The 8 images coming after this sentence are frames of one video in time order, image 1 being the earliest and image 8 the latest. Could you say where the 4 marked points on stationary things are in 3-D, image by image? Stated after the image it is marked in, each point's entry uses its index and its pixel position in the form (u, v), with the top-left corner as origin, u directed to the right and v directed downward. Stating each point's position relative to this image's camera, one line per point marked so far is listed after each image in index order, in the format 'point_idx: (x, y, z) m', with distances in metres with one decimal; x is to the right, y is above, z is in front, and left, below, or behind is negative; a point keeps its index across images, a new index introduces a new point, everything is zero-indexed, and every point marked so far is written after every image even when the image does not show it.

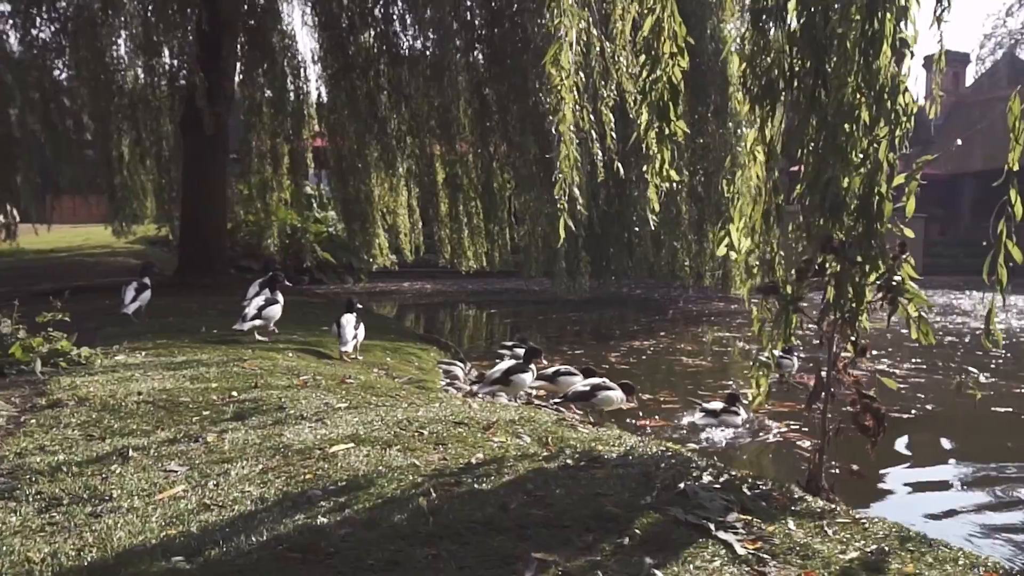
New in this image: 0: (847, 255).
0: (+1.8, +0.2, +4.0) m
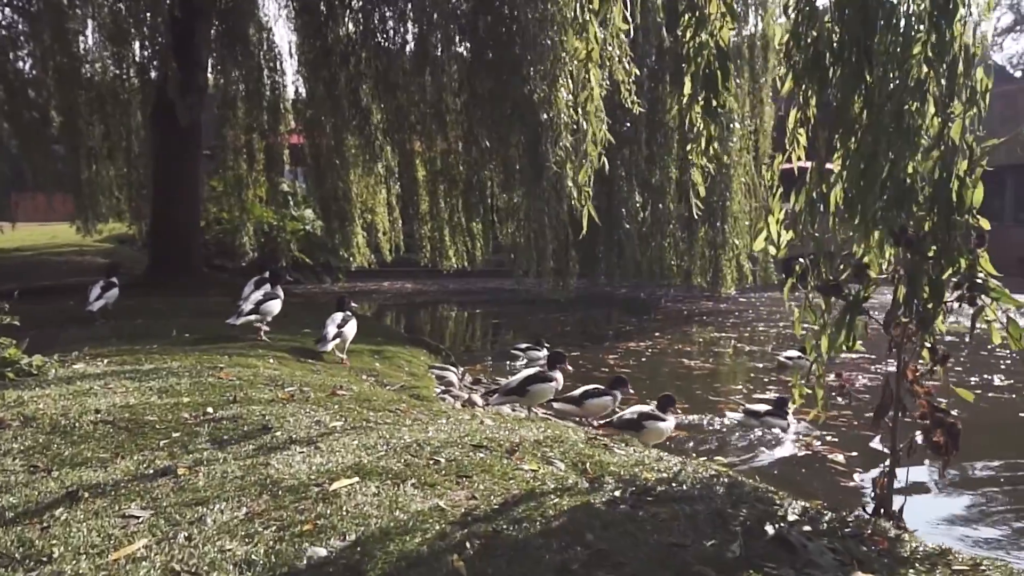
0: (+1.8, +0.2, +3.5) m
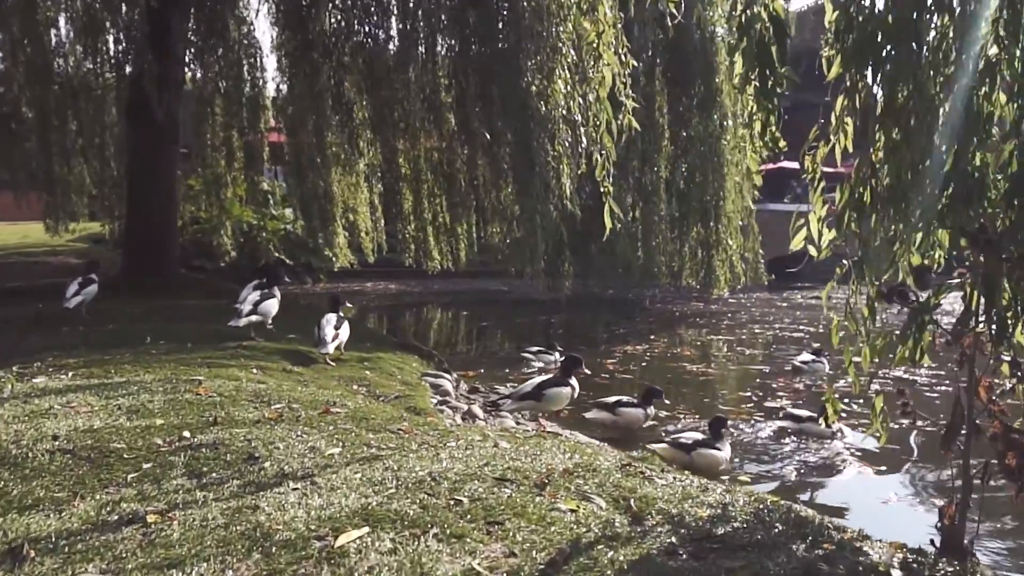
0: (+1.9, +0.2, +3.1) m
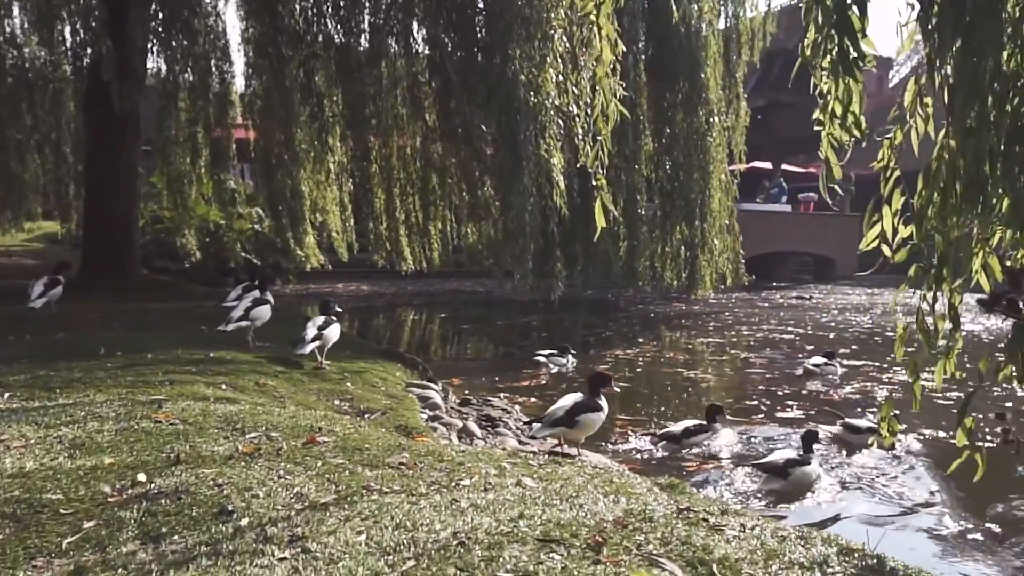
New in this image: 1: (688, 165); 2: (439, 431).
0: (+2.0, +0.1, +2.7) m
1: (+2.6, +1.8, +11.6) m
2: (-0.5, -0.9, +4.8) m
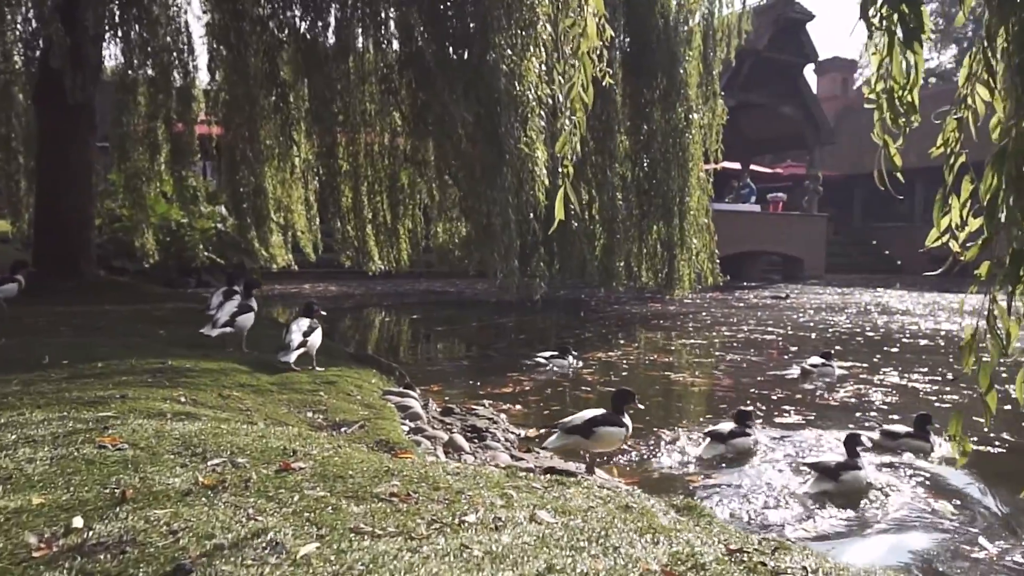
0: (+2.1, +0.1, +2.3) m
1: (+2.3, +1.8, +11.3) m
2: (-0.5, -0.9, +4.4) m
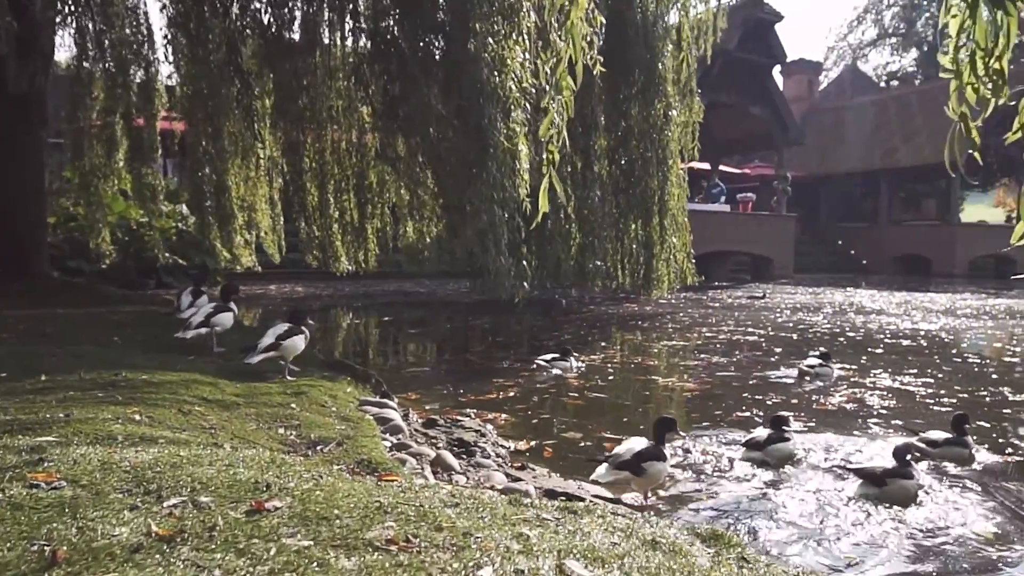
0: (+2.1, +0.1, +2.0) m
1: (+2.0, +1.8, +11.0) m
2: (-0.5, -0.9, +4.0) m
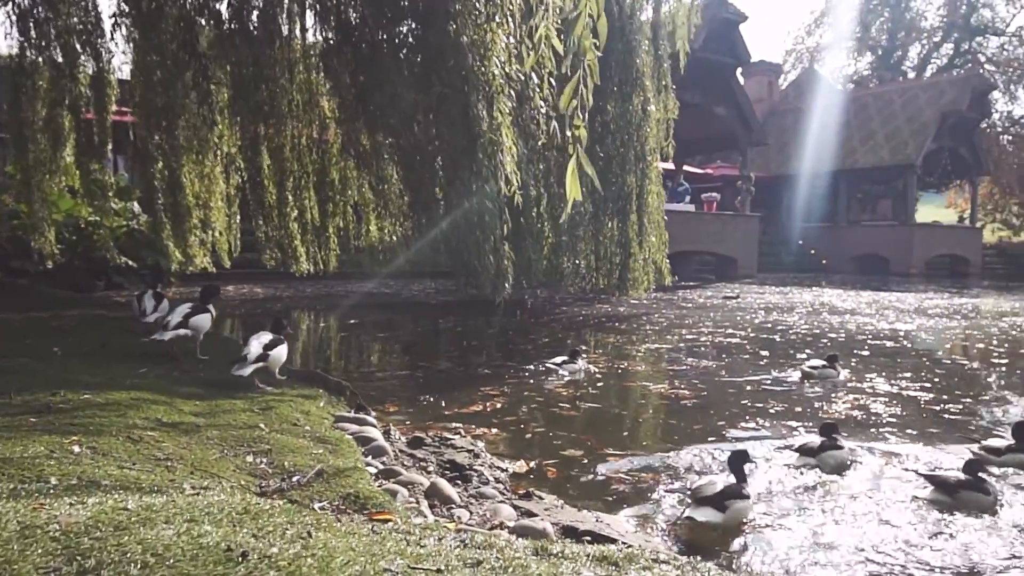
0: (+2.3, +0.1, +1.6) m
1: (+1.6, +1.8, +10.6) m
2: (-0.5, -0.9, +3.4) m
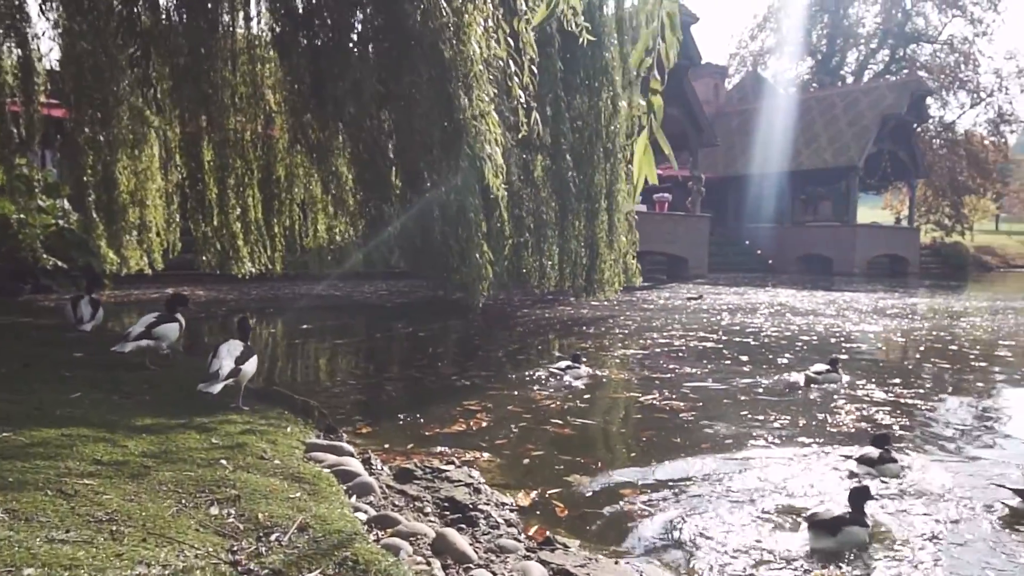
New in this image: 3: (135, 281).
0: (+2.5, +0.1, +1.2) m
1: (+1.2, +1.8, +10.1) m
2: (-0.4, -1.0, +2.8) m
3: (-9.2, +0.1, +18.9) m
